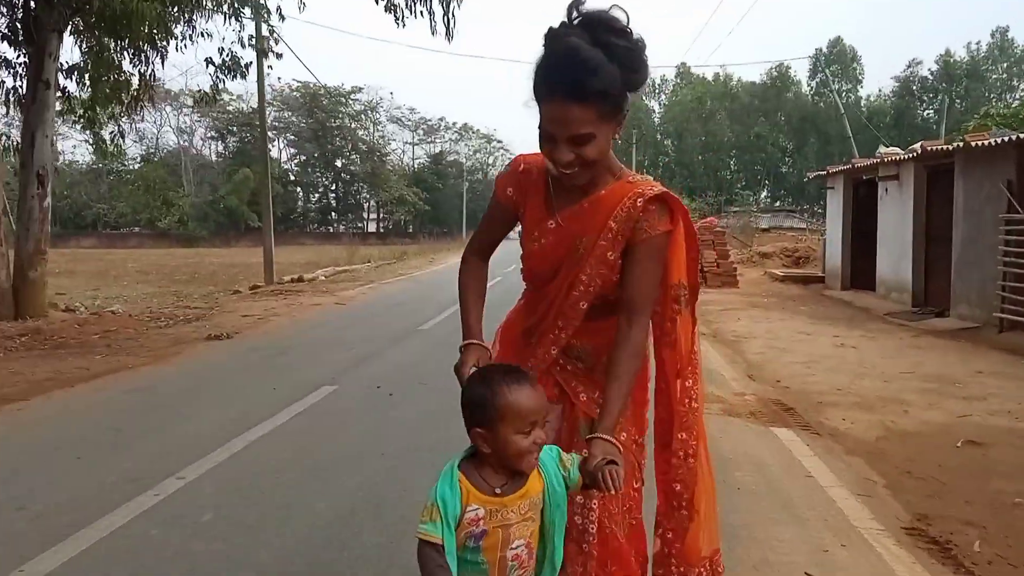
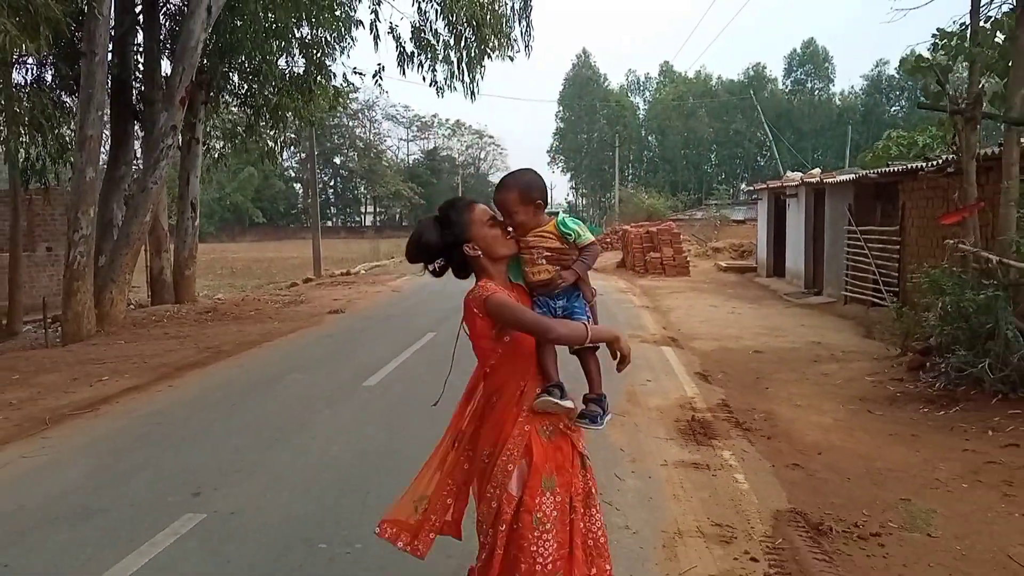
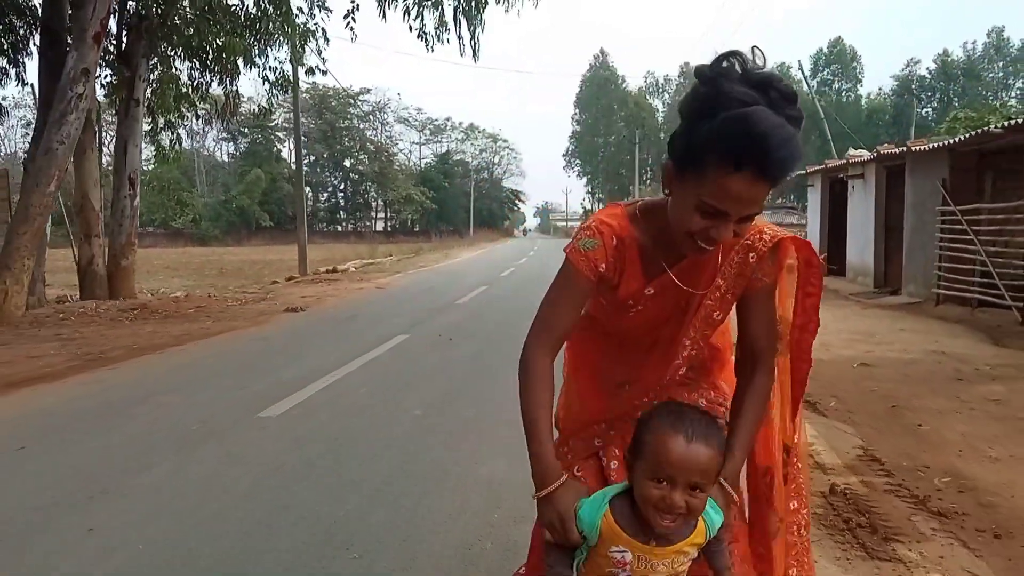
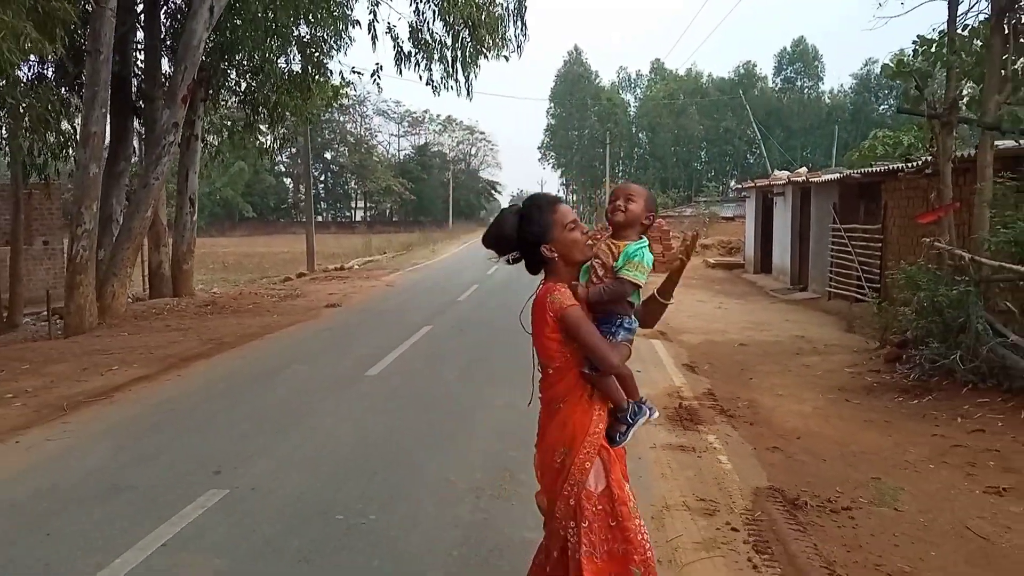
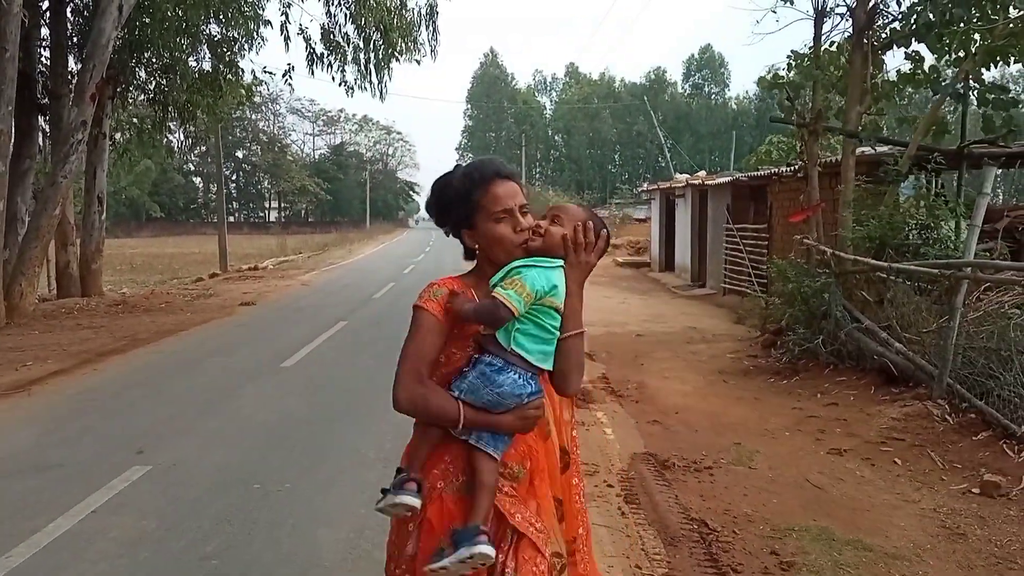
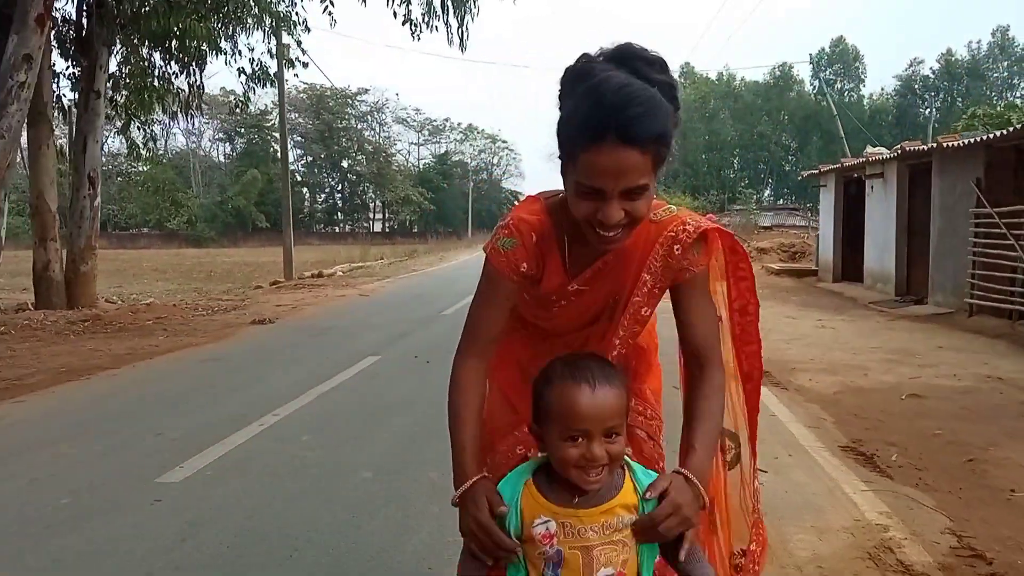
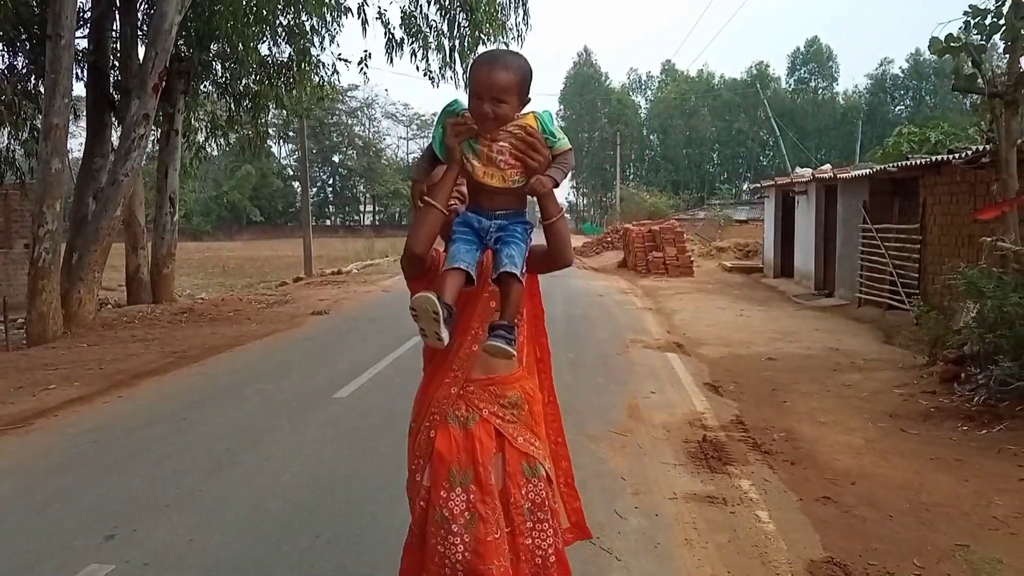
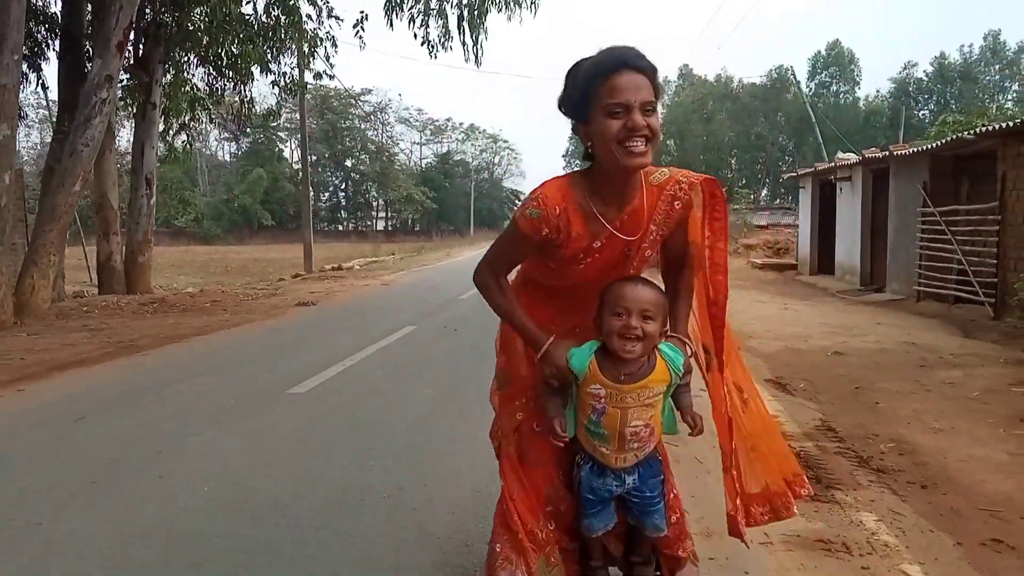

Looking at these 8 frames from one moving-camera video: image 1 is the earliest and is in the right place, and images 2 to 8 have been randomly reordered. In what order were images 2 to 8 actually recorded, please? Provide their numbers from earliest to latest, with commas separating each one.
6, 3, 8, 7, 2, 4, 5
